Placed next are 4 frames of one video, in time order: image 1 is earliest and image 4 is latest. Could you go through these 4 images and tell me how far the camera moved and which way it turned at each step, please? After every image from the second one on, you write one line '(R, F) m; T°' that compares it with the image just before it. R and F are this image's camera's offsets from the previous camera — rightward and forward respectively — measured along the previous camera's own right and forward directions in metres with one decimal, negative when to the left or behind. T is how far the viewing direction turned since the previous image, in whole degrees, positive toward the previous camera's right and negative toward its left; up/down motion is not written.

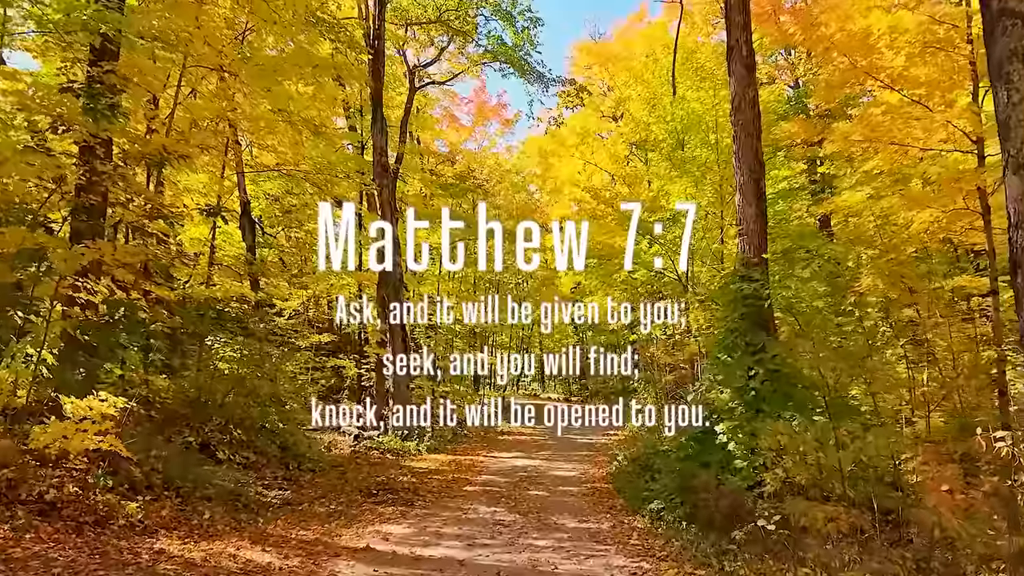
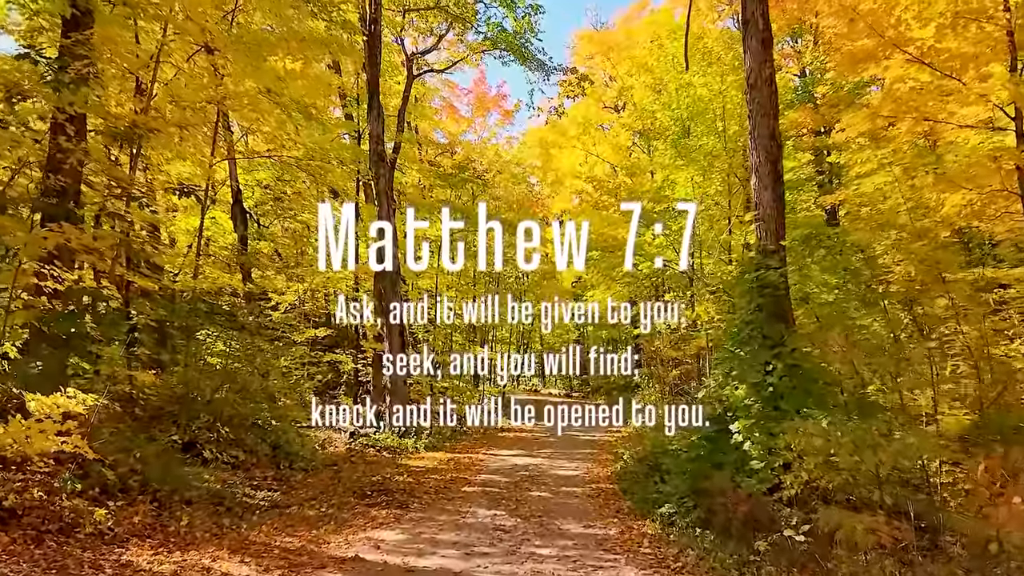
(0.0, +0.4) m; 0°
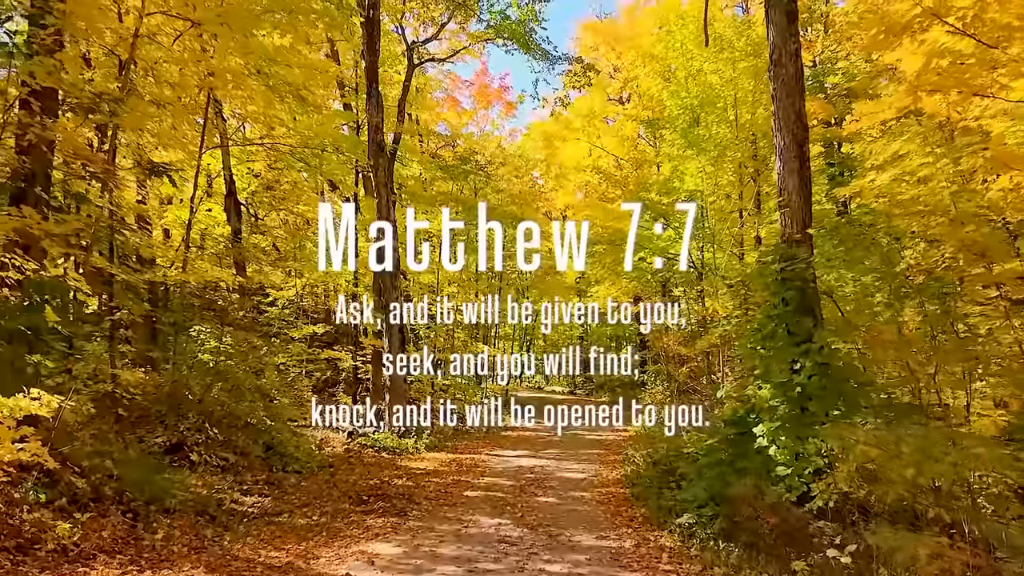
(0.0, +0.5) m; 0°
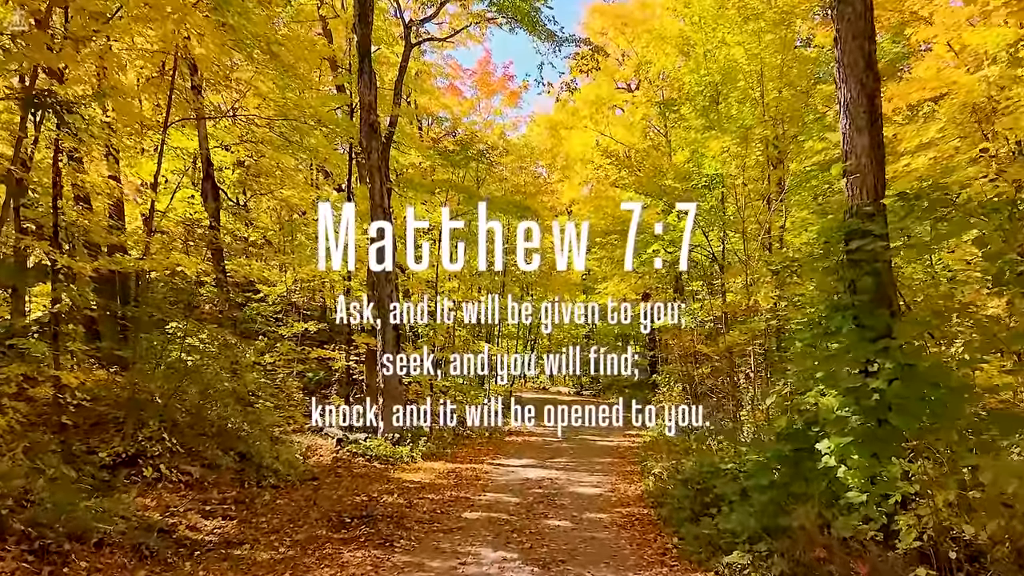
(0.0, +1.1) m; 0°
